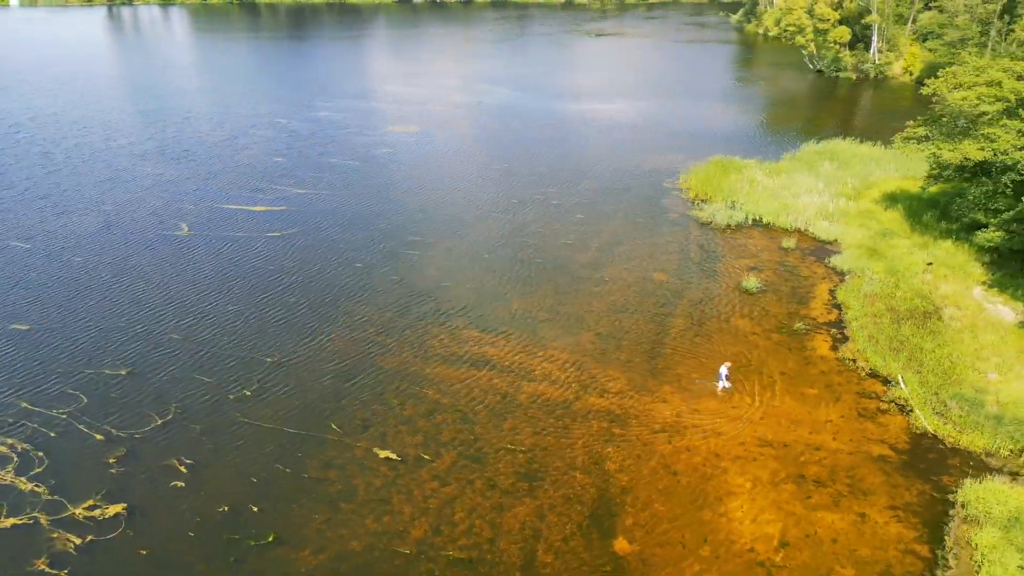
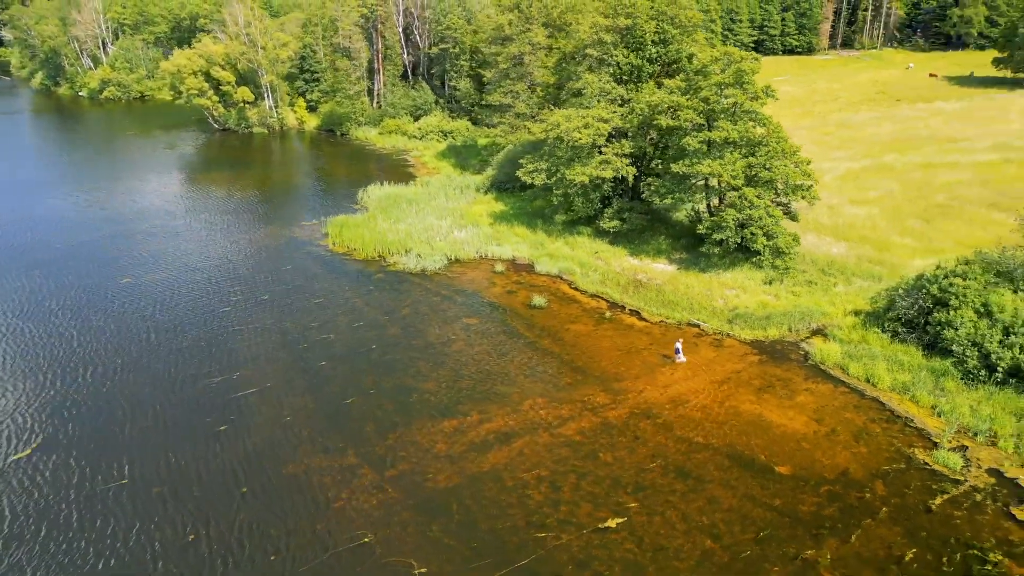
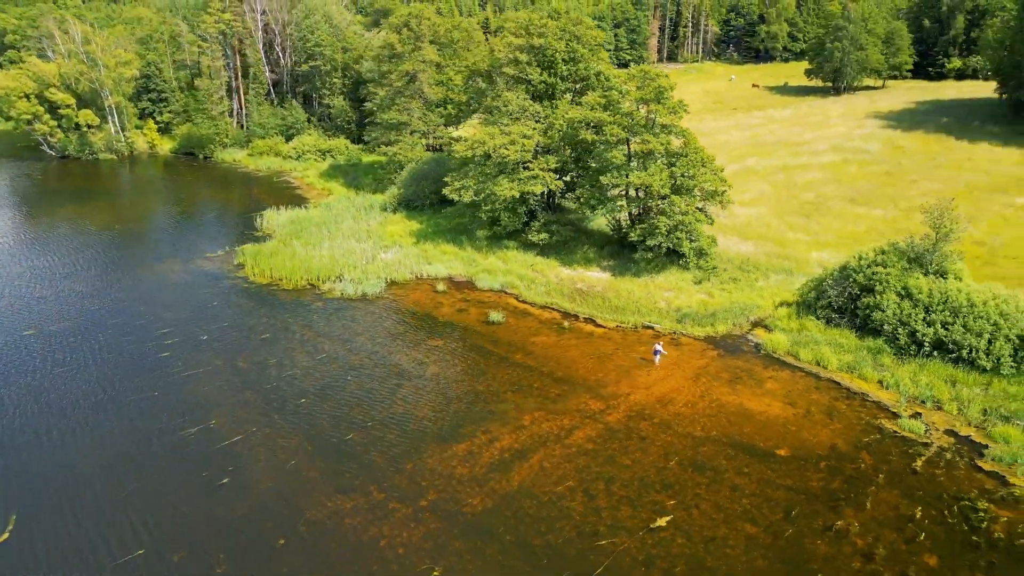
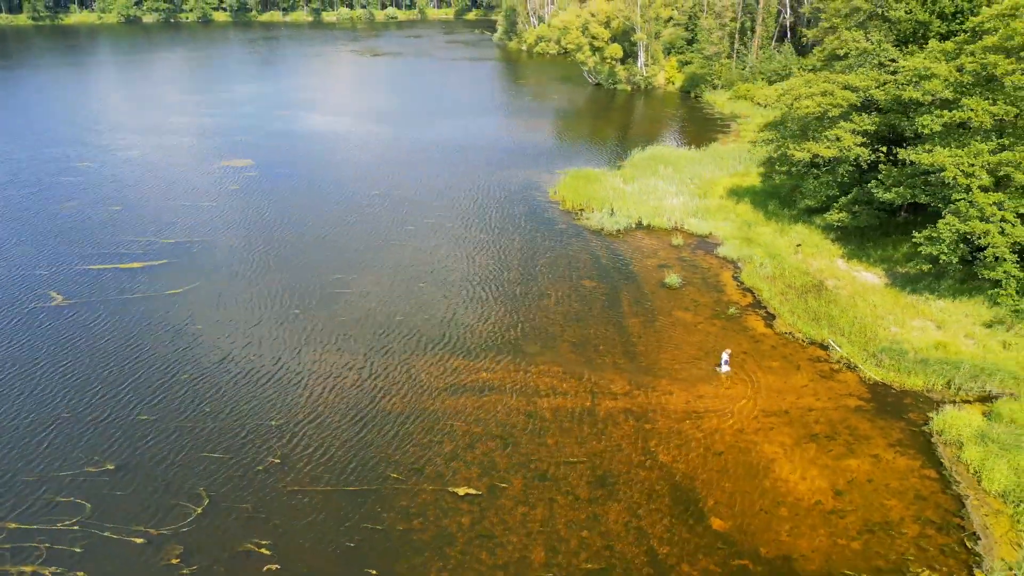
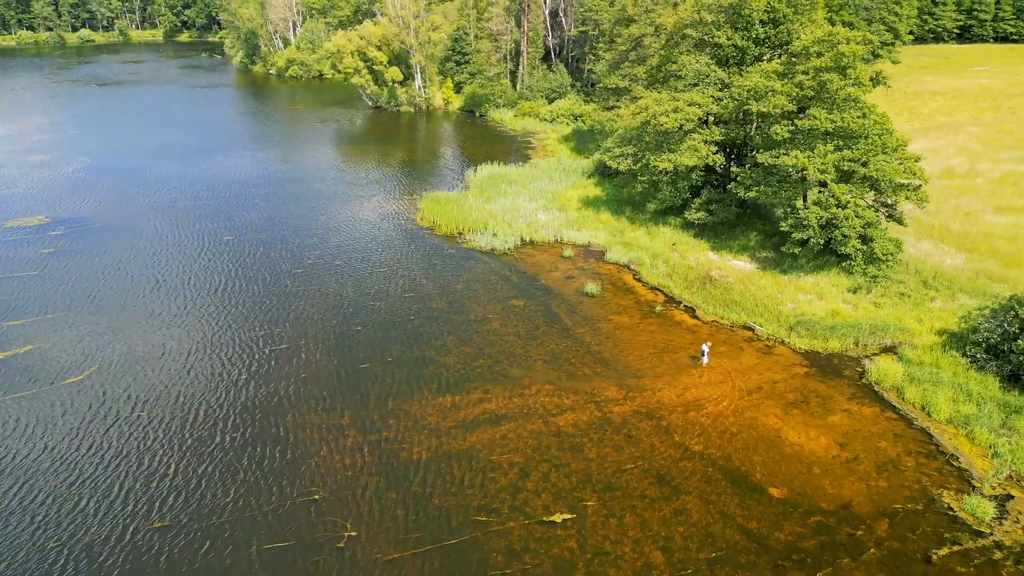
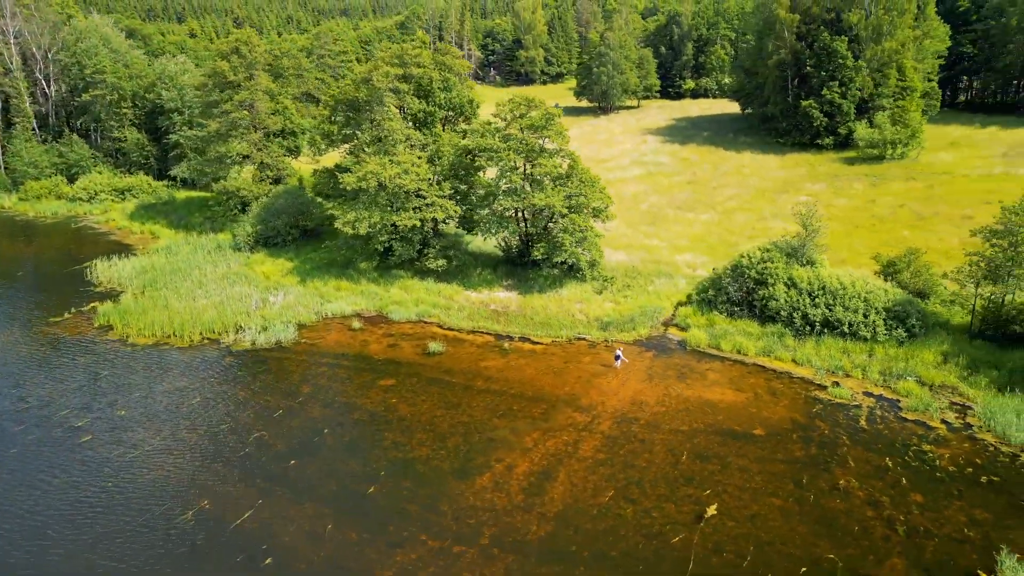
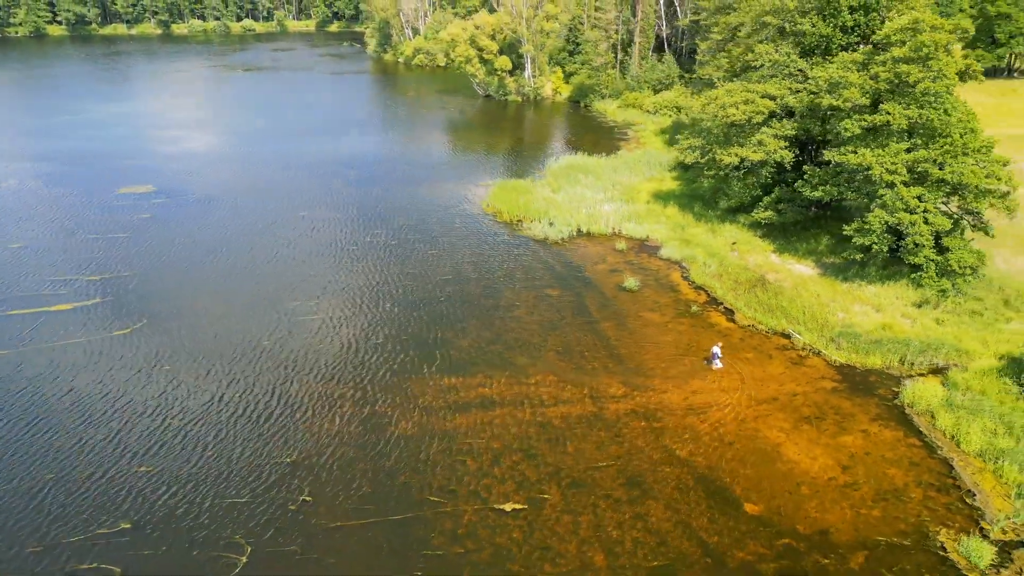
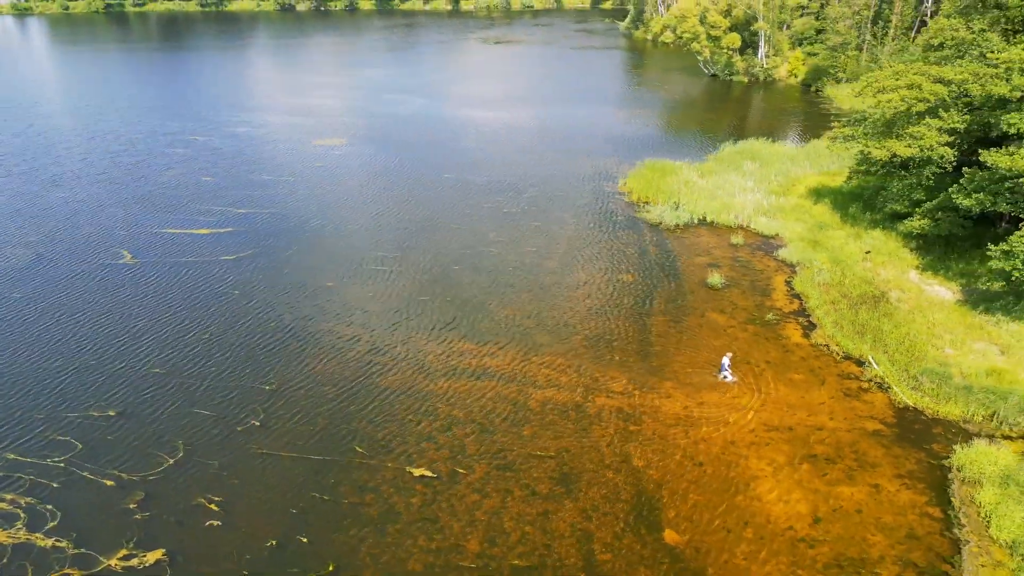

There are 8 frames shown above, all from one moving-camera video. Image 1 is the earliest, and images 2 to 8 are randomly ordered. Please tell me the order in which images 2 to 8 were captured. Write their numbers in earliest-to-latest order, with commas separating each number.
8, 4, 7, 5, 2, 3, 6
